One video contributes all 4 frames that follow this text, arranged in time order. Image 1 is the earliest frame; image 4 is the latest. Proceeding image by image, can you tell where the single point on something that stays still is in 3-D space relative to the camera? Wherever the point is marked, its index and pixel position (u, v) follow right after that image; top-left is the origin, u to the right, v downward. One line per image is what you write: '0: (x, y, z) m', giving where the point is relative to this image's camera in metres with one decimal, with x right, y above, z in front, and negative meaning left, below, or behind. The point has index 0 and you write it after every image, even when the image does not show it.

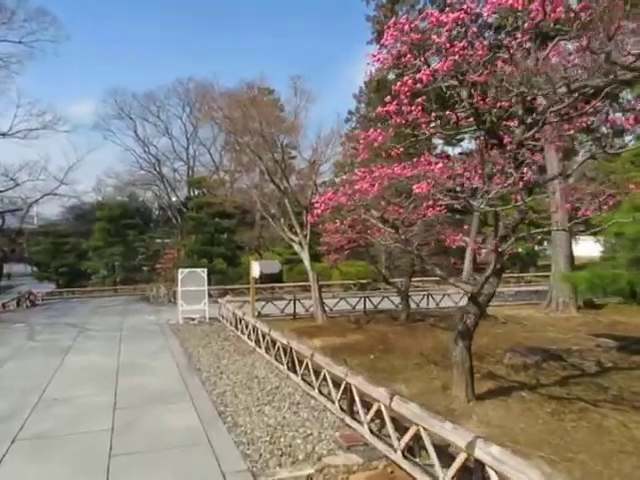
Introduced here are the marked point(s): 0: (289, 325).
0: (-0.6, -1.8, +10.8) m
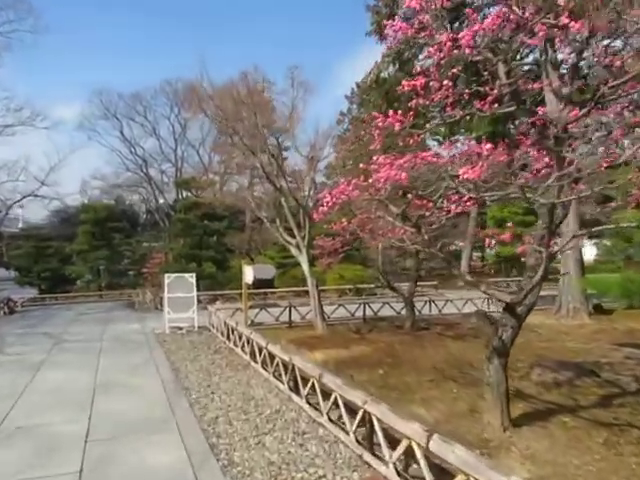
0: (-0.7, -1.9, +9.9) m
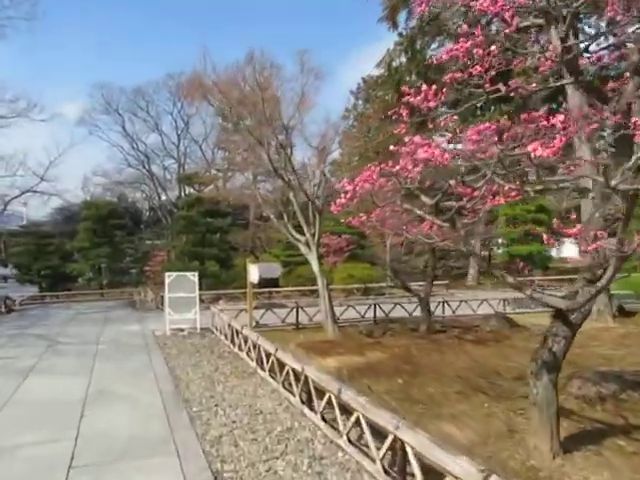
0: (-0.5, -1.8, +9.3) m
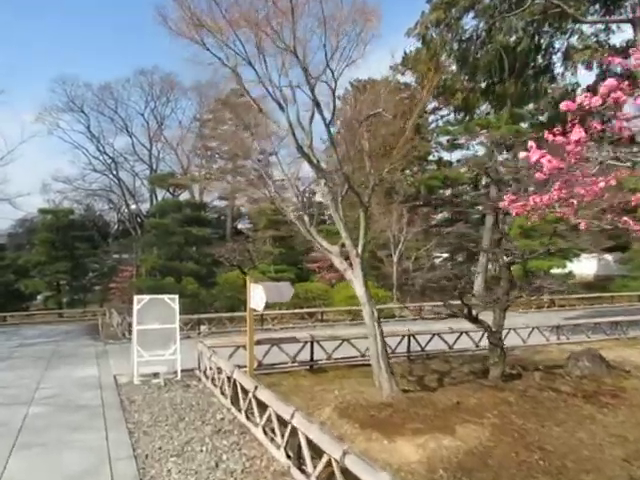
0: (+0.1, -1.9, +6.3) m
